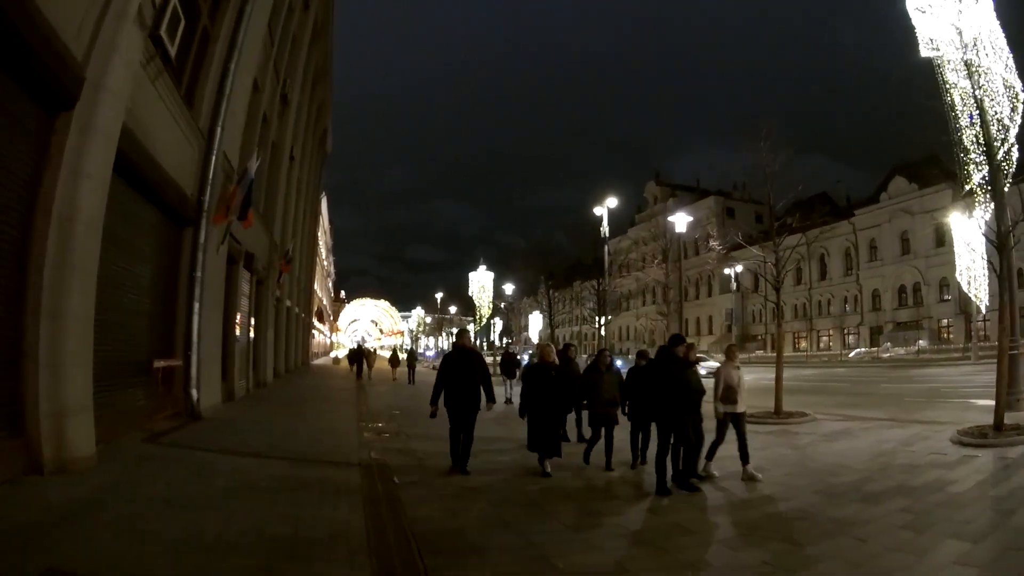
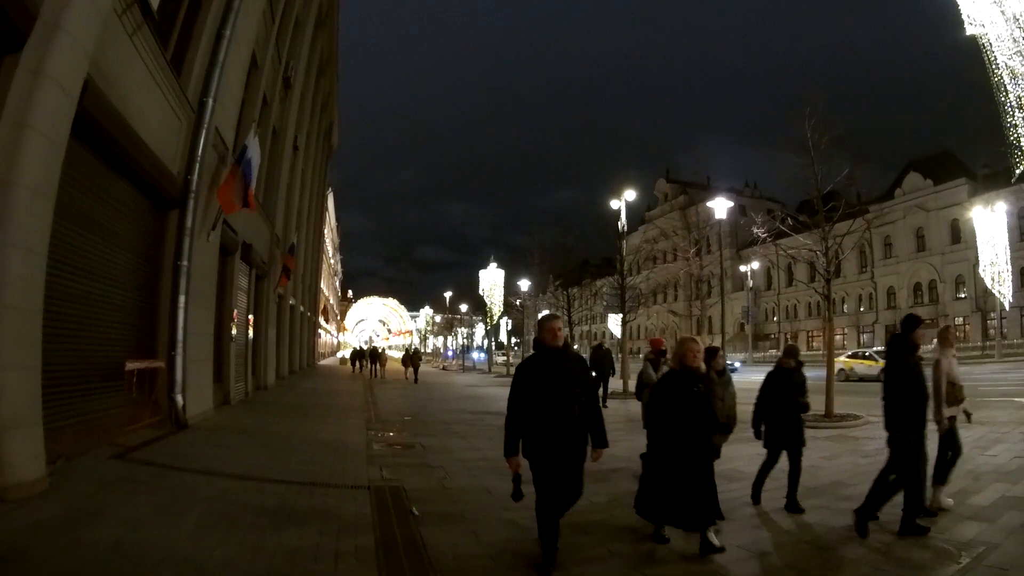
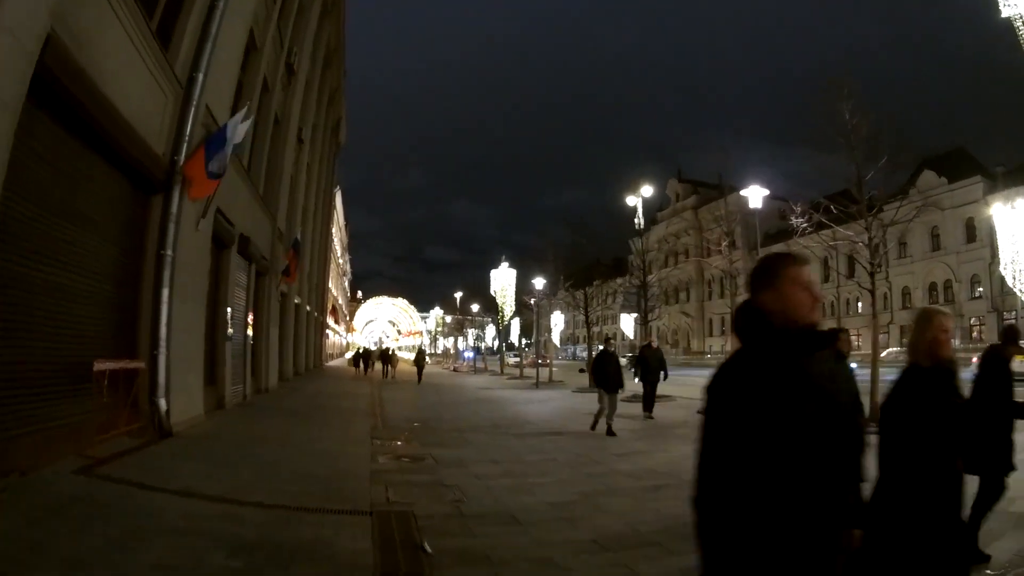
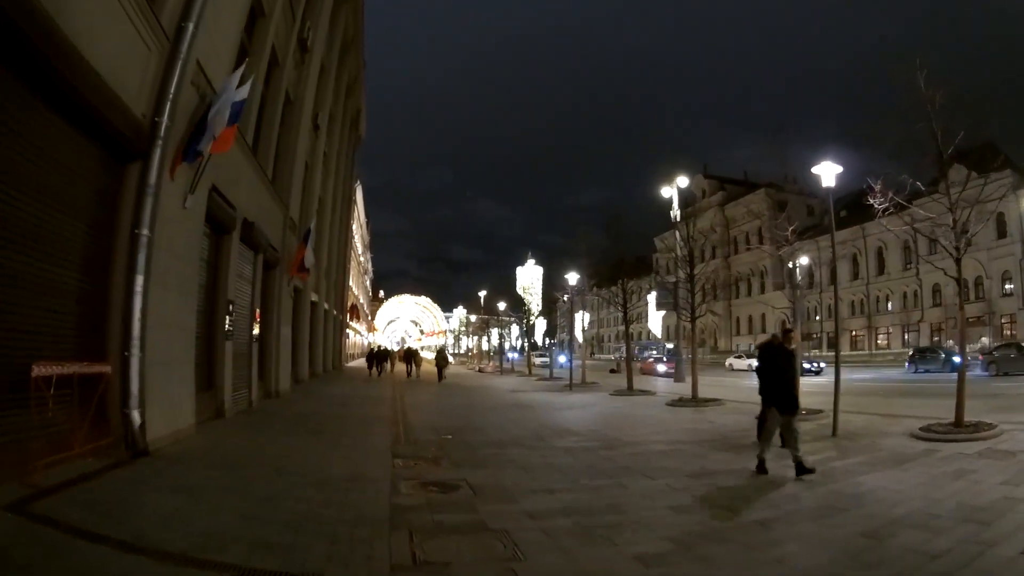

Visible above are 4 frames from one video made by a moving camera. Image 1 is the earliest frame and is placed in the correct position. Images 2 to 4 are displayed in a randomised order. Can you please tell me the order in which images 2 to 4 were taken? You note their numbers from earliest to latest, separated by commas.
2, 3, 4
